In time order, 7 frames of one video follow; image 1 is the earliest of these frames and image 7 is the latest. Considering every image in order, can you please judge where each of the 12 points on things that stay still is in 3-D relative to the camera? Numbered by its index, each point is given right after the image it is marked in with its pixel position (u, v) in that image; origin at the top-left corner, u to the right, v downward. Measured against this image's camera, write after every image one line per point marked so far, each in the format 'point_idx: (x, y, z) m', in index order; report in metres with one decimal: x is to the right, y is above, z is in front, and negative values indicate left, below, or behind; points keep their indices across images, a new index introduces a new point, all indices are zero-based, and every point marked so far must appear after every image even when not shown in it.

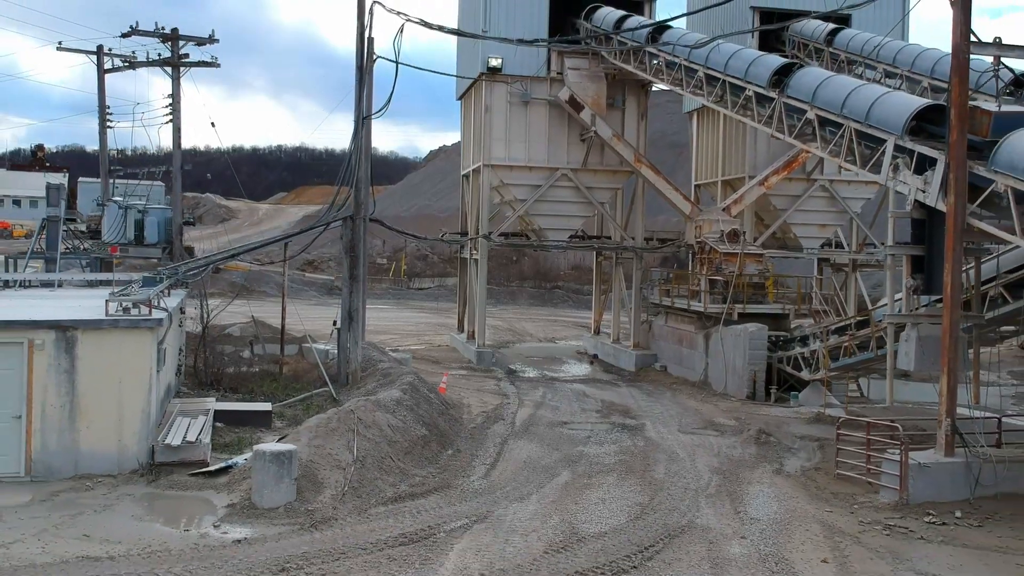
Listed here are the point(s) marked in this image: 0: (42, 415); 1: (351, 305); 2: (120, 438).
0: (-5.2, -1.4, +11.0) m
1: (-2.7, -0.3, +16.6) m
2: (-4.5, -1.7, +11.3) m
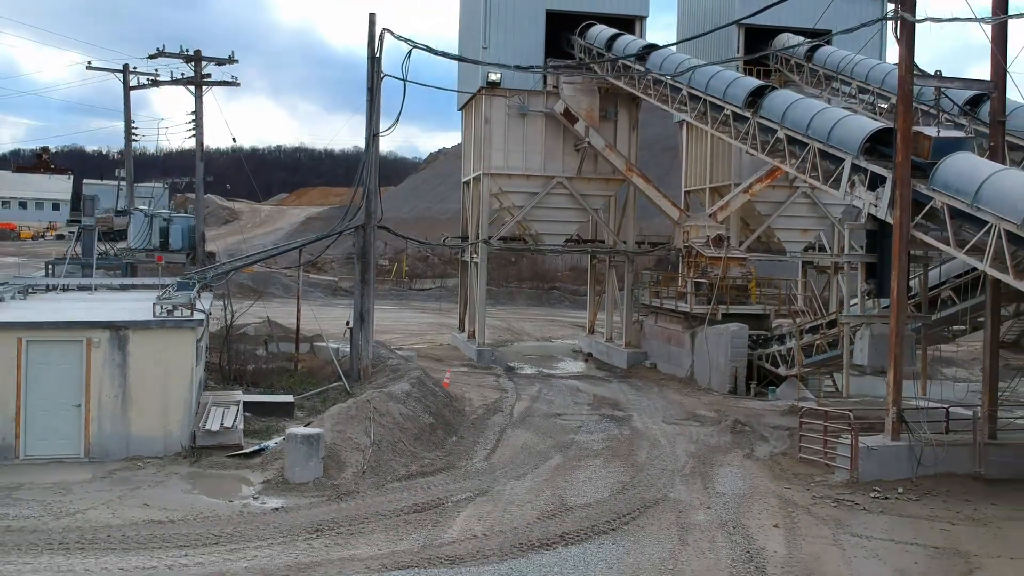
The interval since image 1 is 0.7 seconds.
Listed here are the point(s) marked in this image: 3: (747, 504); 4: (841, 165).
0: (-5.3, -1.5, +12.6) m
1: (-2.7, -0.3, +18.2) m
2: (-4.5, -1.8, +12.8) m
3: (+2.8, -2.6, +11.7) m
4: (+5.1, +1.9, +15.2) m
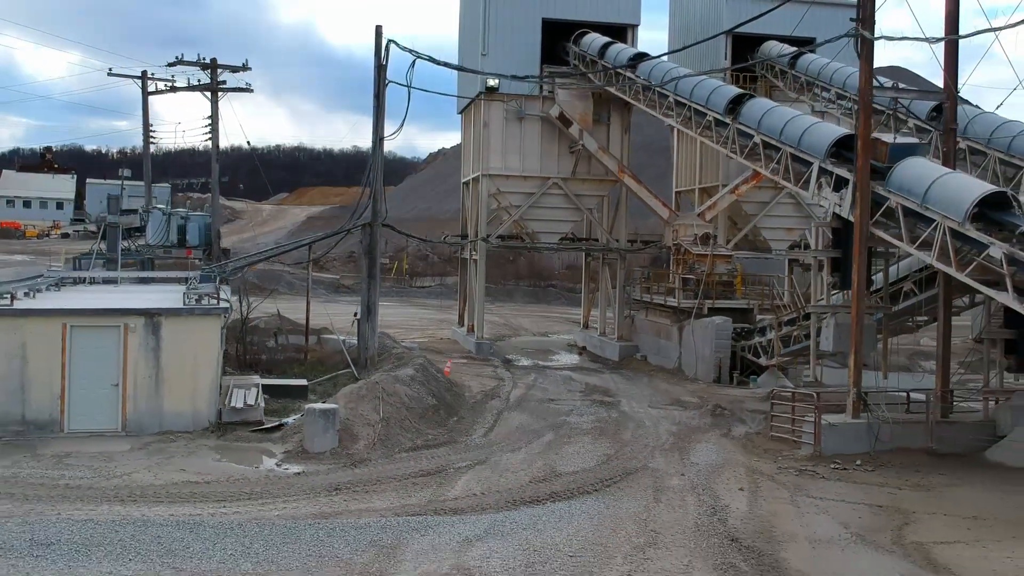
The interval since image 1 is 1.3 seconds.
0: (-5.3, -1.4, +13.9) m
1: (-2.8, -0.2, +19.5) m
2: (-4.5, -1.6, +14.2) m
3: (+2.7, -2.4, +13.0) m
4: (+5.0, +2.0, +16.6) m
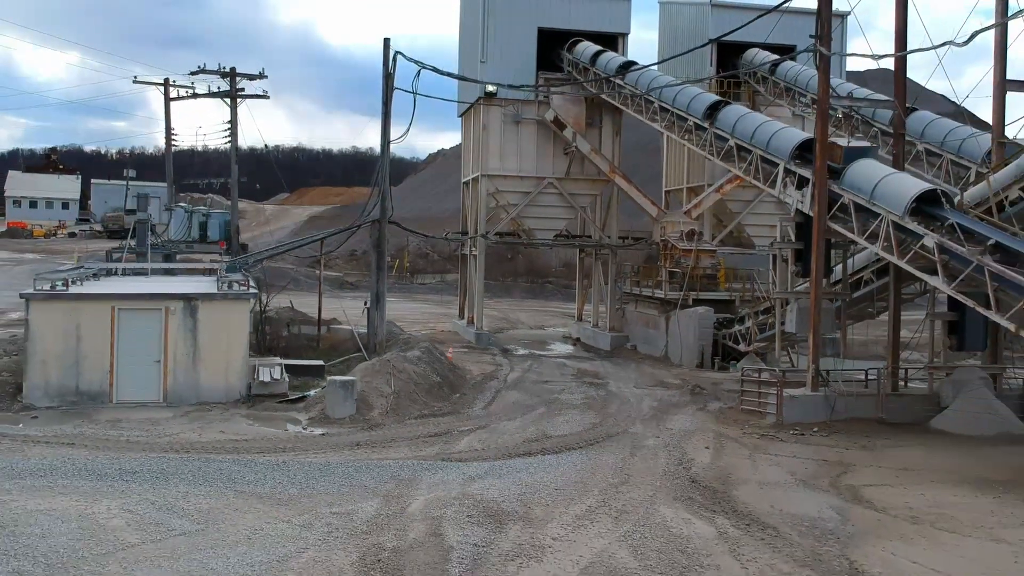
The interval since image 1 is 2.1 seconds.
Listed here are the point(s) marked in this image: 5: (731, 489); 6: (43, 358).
0: (-5.4, -1.2, +15.7) m
1: (-2.8, 0.0, +21.3) m
2: (-4.6, -1.4, +16.0) m
3: (+2.7, -2.2, +14.9) m
4: (+5.0, +2.2, +18.4) m
5: (+2.5, -2.3, +11.2) m
6: (-7.3, -1.1, +15.2) m
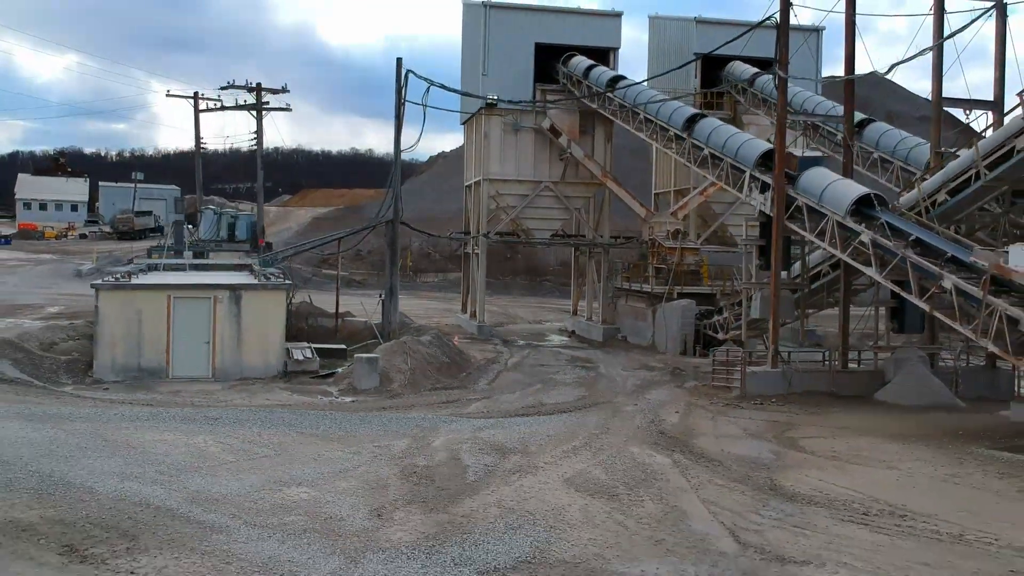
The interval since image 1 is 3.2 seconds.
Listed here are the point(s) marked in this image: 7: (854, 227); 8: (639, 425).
0: (-5.4, -1.0, +18.3) m
1: (-2.8, +0.1, +23.9) m
2: (-4.6, -1.3, +18.5) m
3: (+2.7, -2.1, +17.4) m
4: (+5.0, +2.4, +21.0) m
5: (+2.5, -2.1, +13.7) m
6: (-7.2, -0.9, +17.7) m
7: (+5.8, +1.0, +16.7) m
8: (+1.9, -2.0, +14.6) m
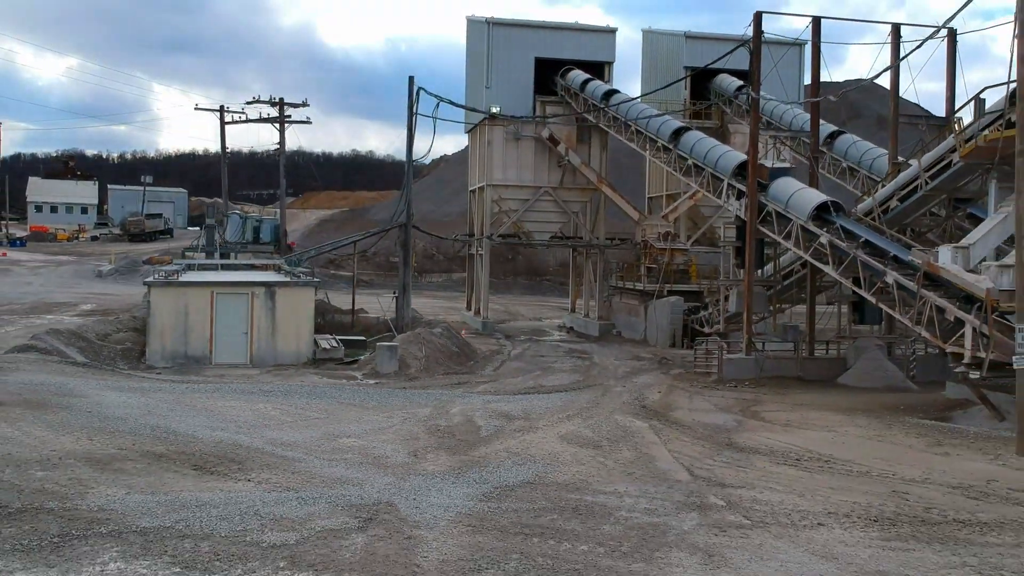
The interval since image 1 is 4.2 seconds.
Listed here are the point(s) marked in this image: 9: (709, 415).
0: (-5.3, -0.9, +20.6) m
1: (-2.8, +0.2, +26.3) m
2: (-4.5, -1.2, +20.9) m
3: (+2.8, -2.0, +19.8) m
4: (+5.0, +2.5, +23.4) m
5: (+2.6, -2.0, +16.1) m
6: (-7.2, -0.9, +20.1) m
7: (+5.9, +1.1, +19.1) m
8: (+1.9, -2.0, +17.0) m
9: (+3.2, -2.1, +15.8) m
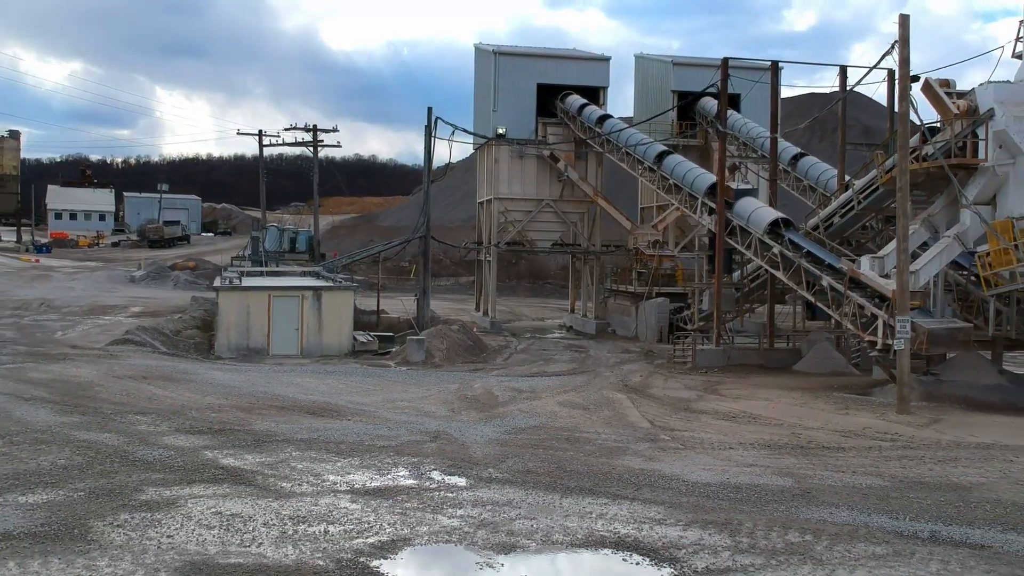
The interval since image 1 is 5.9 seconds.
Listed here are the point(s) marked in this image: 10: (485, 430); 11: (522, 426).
0: (-5.1, -1.0, +24.7) m
1: (-2.6, +0.1, +30.3) m
2: (-4.4, -1.3, +25.0) m
3: (+2.9, -2.0, +23.8) m
4: (+5.2, +2.4, +27.4) m
5: (+2.7, -2.1, +20.1) m
6: (-7.0, -1.0, +24.2) m
7: (+6.0, +1.1, +23.1) m
8: (+2.1, -2.0, +21.1) m
9: (+3.3, -2.1, +19.8) m
10: (-0.3, -1.8, +12.3) m
11: (+0.2, -1.9, +13.3) m
